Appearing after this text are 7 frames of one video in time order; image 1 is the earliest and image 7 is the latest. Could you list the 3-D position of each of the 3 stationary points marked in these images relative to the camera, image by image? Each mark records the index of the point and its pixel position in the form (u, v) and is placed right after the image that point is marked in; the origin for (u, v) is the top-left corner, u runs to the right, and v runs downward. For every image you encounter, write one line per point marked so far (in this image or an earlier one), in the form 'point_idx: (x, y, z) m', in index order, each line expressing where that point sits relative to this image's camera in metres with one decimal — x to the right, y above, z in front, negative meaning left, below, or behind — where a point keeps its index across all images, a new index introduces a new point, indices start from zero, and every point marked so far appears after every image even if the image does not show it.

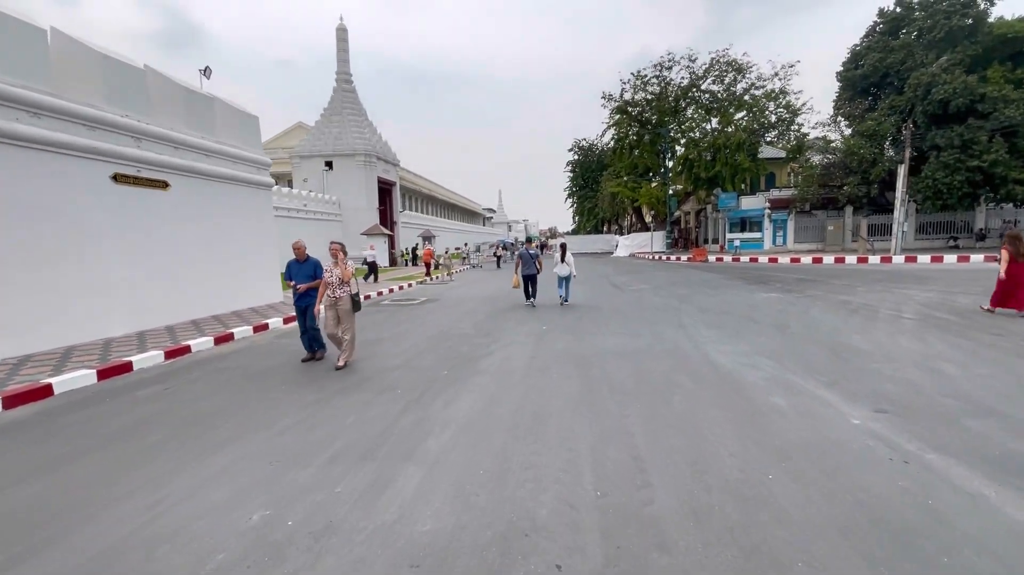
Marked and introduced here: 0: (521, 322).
0: (+0.2, -0.8, +10.6) m
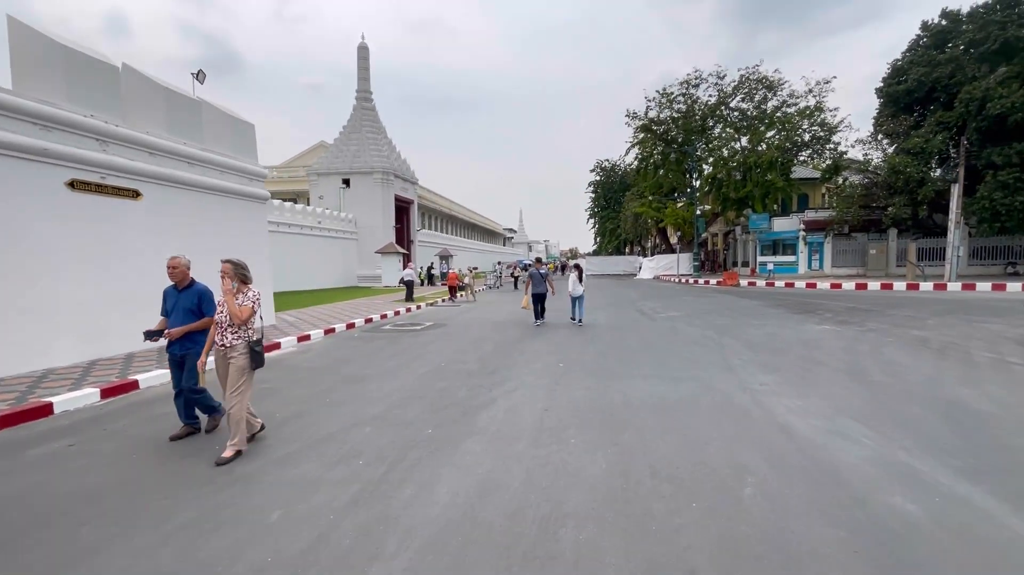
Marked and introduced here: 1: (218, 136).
0: (+0.4, -1.3, +9.0) m
1: (-7.4, +3.8, +11.9) m
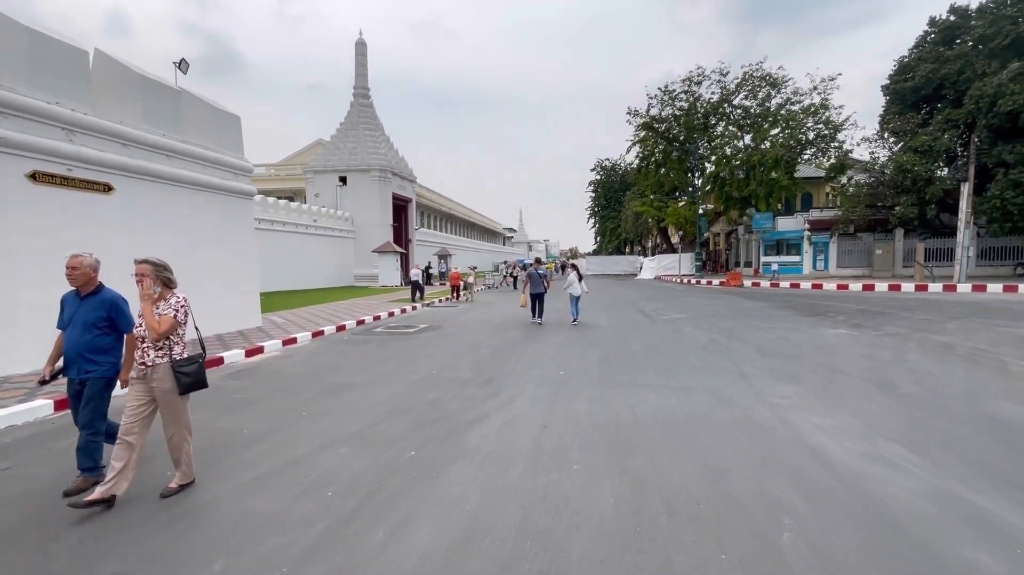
0: (+0.4, -1.3, +8.4) m
1: (-7.4, +3.8, +11.3) m
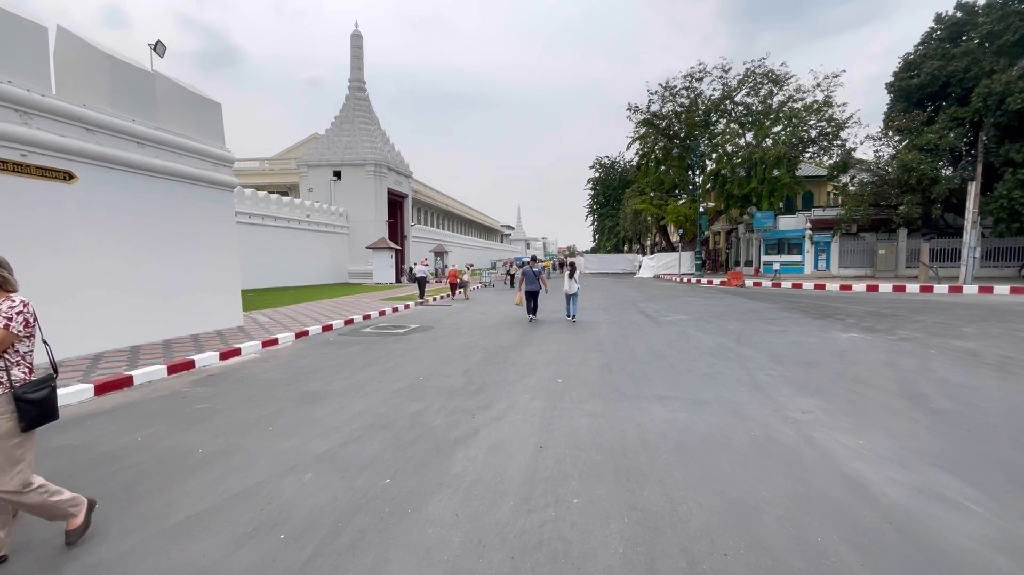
0: (+0.3, -1.3, +7.8) m
1: (-7.5, +3.8, +10.6) m
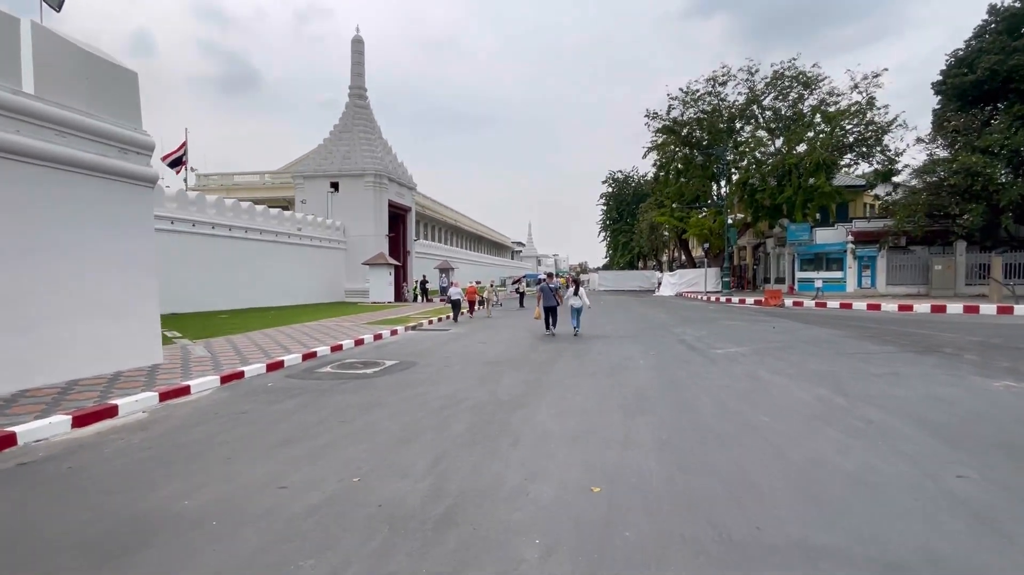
0: (+0.3, -1.7, +4.7) m
1: (-7.4, +3.4, +7.9) m
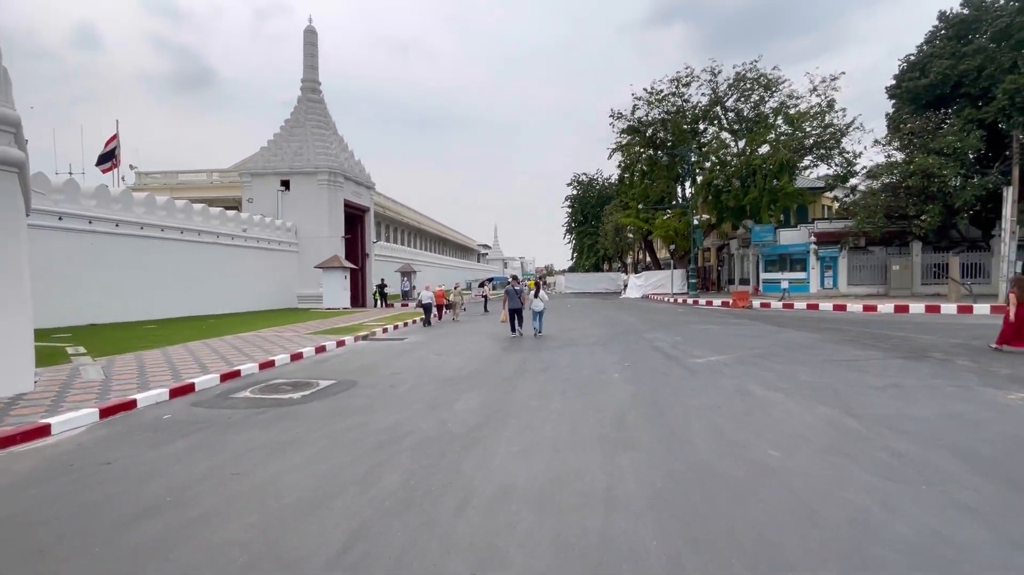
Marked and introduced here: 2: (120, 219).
0: (-0.1, -1.7, +3.5) m
1: (-8.0, +3.3, +6.1) m
2: (-15.8, +2.8, +19.3) m
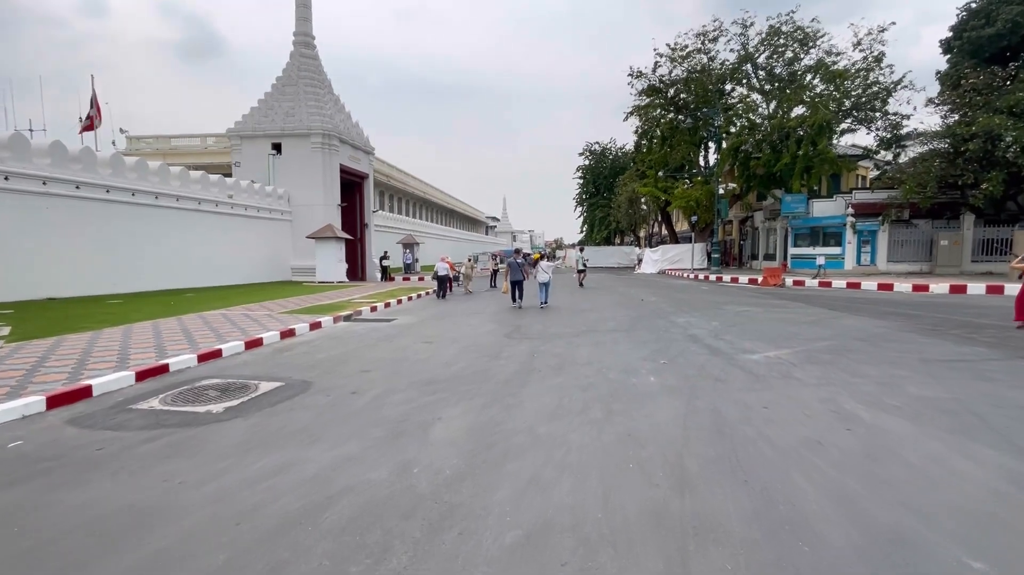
0: (-0.2, -1.7, +1.4) m
1: (-8.0, +3.5, +3.9) m
2: (-15.5, +3.9, +17.2) m
